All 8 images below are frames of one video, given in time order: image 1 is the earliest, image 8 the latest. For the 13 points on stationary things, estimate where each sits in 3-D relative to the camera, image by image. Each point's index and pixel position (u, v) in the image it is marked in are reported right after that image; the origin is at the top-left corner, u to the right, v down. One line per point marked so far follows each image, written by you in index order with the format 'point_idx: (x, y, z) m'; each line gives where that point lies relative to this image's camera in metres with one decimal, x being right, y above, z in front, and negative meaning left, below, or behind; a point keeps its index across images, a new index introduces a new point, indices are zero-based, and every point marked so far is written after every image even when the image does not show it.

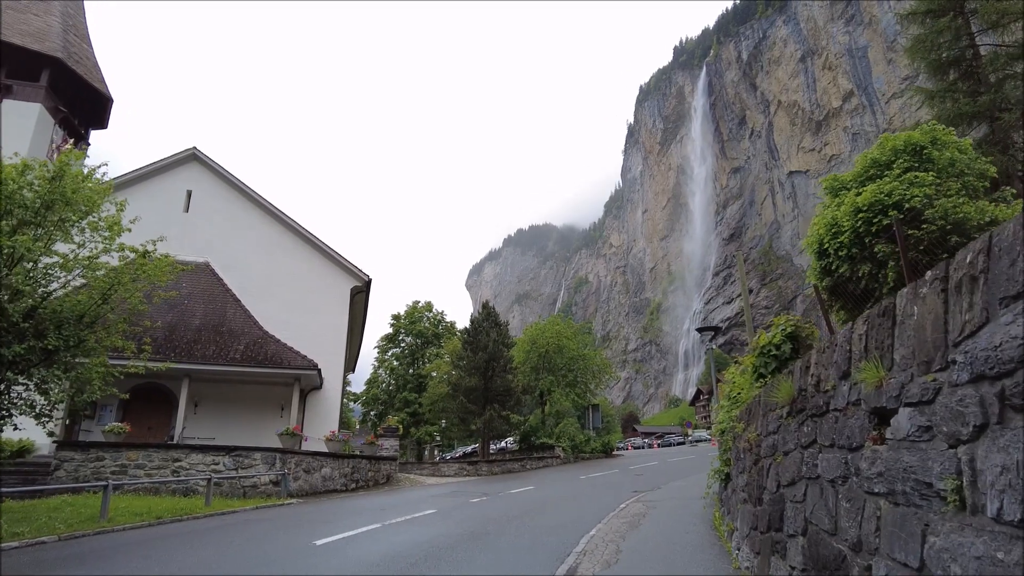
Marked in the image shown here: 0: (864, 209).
0: (+6.3, +1.4, +10.8) m
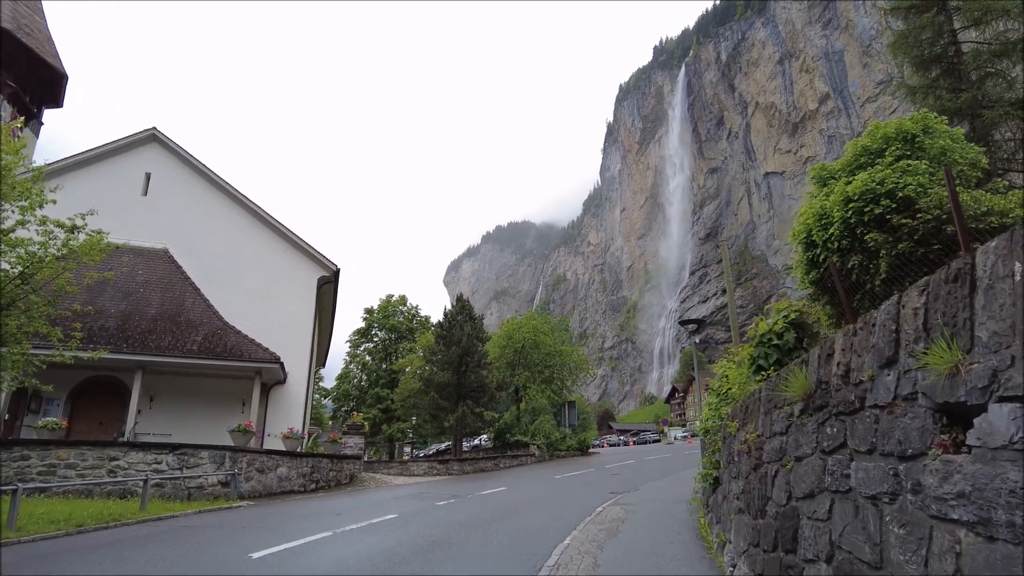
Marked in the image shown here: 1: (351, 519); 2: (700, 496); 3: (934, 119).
0: (+5.9, +1.5, +10.3) m
1: (-2.2, -3.2, +8.2) m
2: (+2.4, -2.7, +7.6) m
3: (+7.7, +3.1, +10.9) m
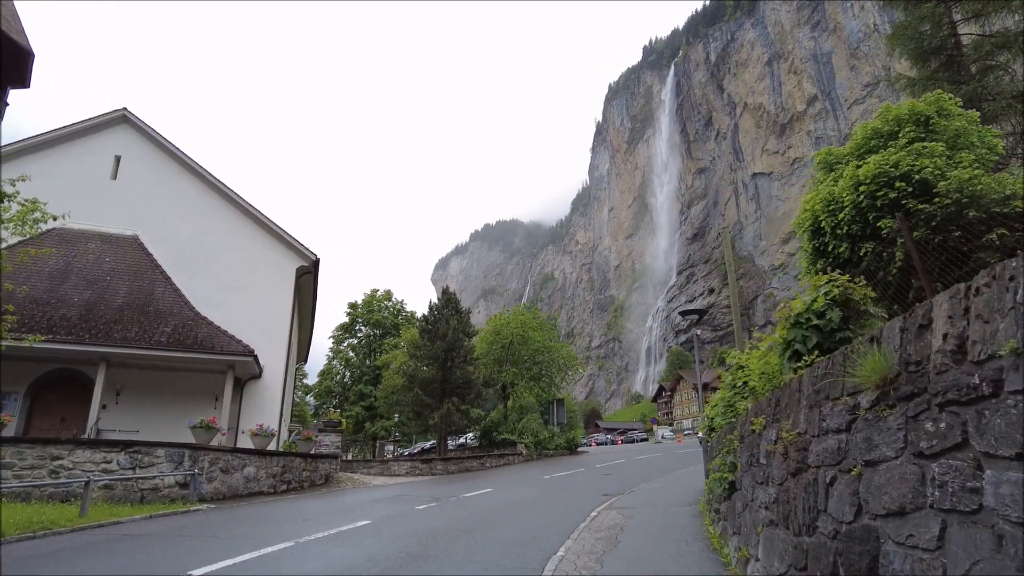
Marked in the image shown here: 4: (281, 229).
0: (+5.7, +1.7, +9.7) m
1: (-2.4, -3.0, +7.4) m
2: (+2.3, -2.5, +7.0) m
3: (+7.5, +3.2, +10.3) m
4: (-7.2, +1.8, +18.7) m
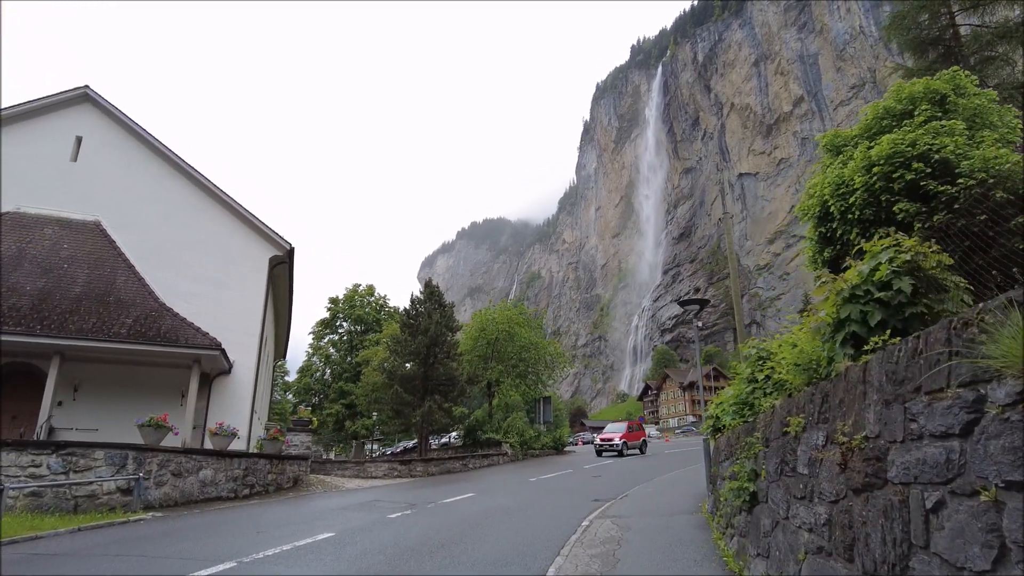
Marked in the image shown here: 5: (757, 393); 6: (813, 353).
0: (+5.5, +1.9, +9.0) m
1: (-2.6, -2.8, +6.6) m
2: (+2.1, -2.3, +6.2) m
3: (+7.3, +3.4, +9.6) m
4: (-7.6, +2.1, +17.7) m
5: (+2.1, -0.9, +5.1) m
6: (+2.0, -0.4, +3.8) m
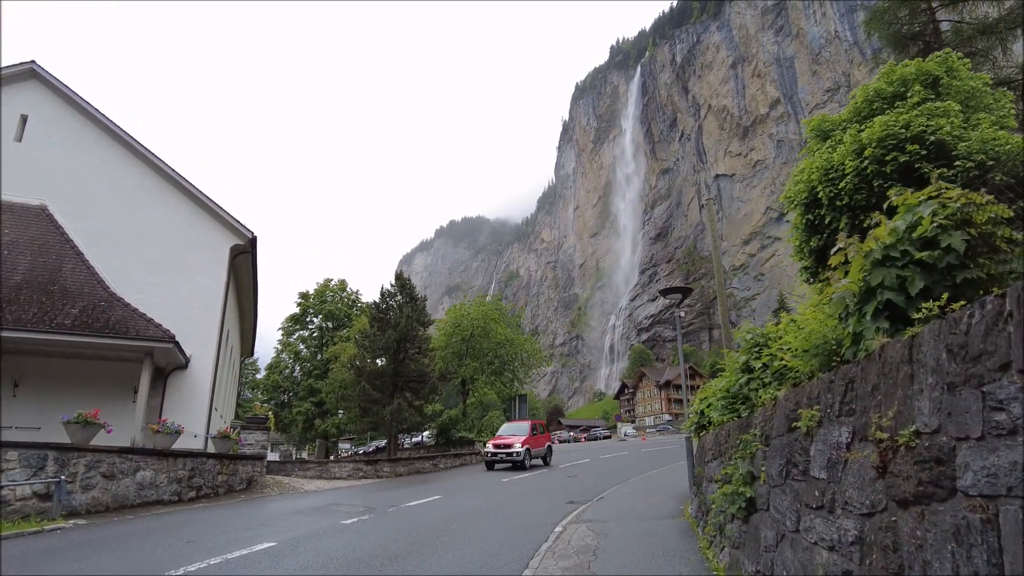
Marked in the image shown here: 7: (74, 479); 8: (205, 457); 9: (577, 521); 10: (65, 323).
0: (+5.1, +2.0, +8.5) m
1: (-3.0, -2.6, +5.8) m
2: (+1.7, -2.1, +5.6) m
3: (+6.9, +3.5, +9.2) m
4: (-8.3, +2.4, +16.7) m
5: (+1.8, -0.7, +4.5) m
6: (+1.7, -0.2, +3.2) m
7: (-5.5, -2.4, +7.5) m
8: (-5.0, -2.8, +9.7) m
9: (+0.8, -3.0, +7.6) m
10: (-9.7, -0.8, +13.0) m
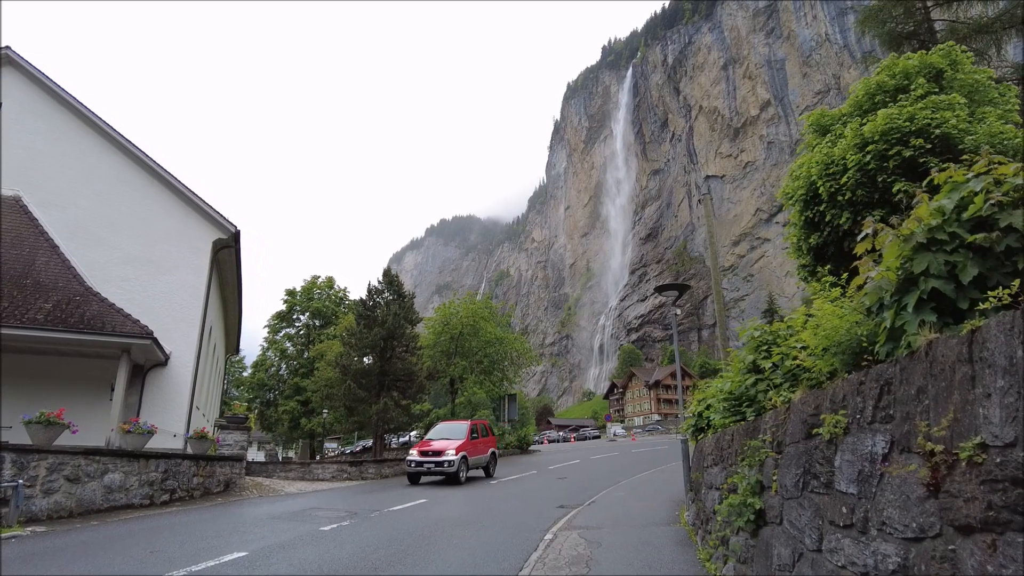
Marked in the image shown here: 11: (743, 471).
0: (+5.0, +2.0, +8.3) m
1: (-3.1, -2.5, +5.4) m
2: (+1.6, -2.1, +5.3) m
3: (+6.8, +3.5, +9.0) m
4: (-8.6, +2.5, +16.2) m
5: (+1.7, -0.7, +4.2) m
6: (+1.7, -0.2, +2.9) m
7: (-5.6, -2.3, +7.1) m
8: (-5.2, -2.7, +9.3) m
9: (+0.7, -2.9, +7.3) m
10: (-9.9, -0.6, +12.5) m
11: (+1.5, -1.2, +4.0) m
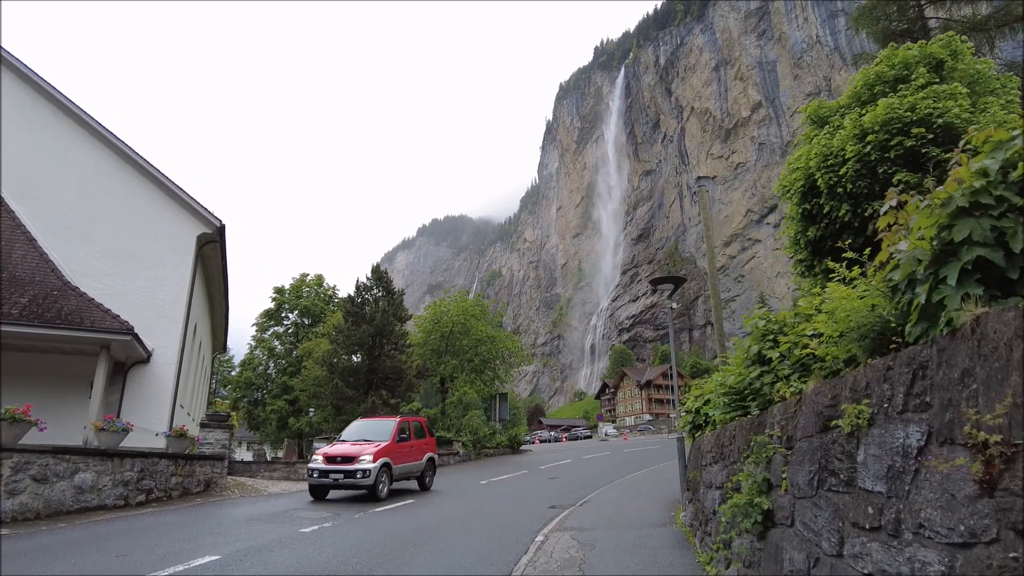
0: (+4.9, +2.1, +8.0) m
1: (-3.2, -2.4, +5.1) m
2: (+1.5, -2.0, +5.0) m
3: (+6.7, +3.6, +8.8) m
4: (-8.8, +2.6, +15.8) m
5: (+1.7, -0.6, +4.0) m
6: (+1.6, -0.1, +2.7) m
7: (-5.7, -2.2, +6.8) m
8: (-5.3, -2.6, +9.0) m
9: (+0.6, -2.8, +7.0) m
10: (-10.1, -0.5, +12.0) m
11: (+1.5, -1.1, +3.7) m
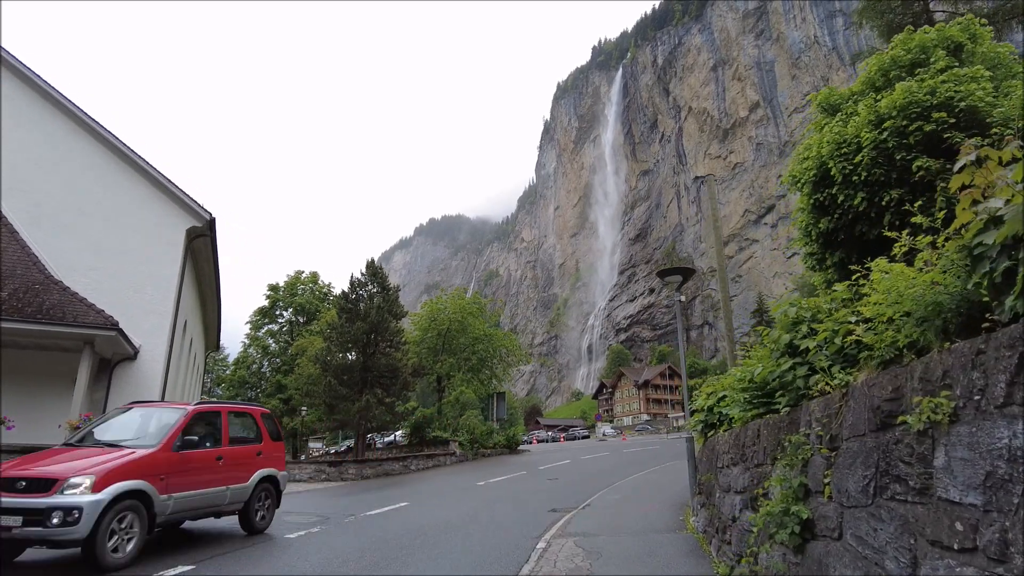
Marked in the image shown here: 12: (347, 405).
0: (+4.9, +2.2, +7.7) m
1: (-3.2, -2.3, +4.7) m
2: (+1.5, -1.9, +4.6) m
3: (+6.7, +3.7, +8.5) m
4: (-8.8, +2.8, +15.4) m
5: (+1.7, -0.5, +3.6) m
6: (+1.6, 0.0, +2.3) m
7: (-5.7, -2.1, +6.3) m
8: (-5.3, -2.4, +8.5) m
9: (+0.6, -2.7, +6.6) m
10: (-10.1, -0.4, +11.6) m
11: (+1.5, -1.0, +3.3) m
12: (-5.3, -3.8, +19.4) m
